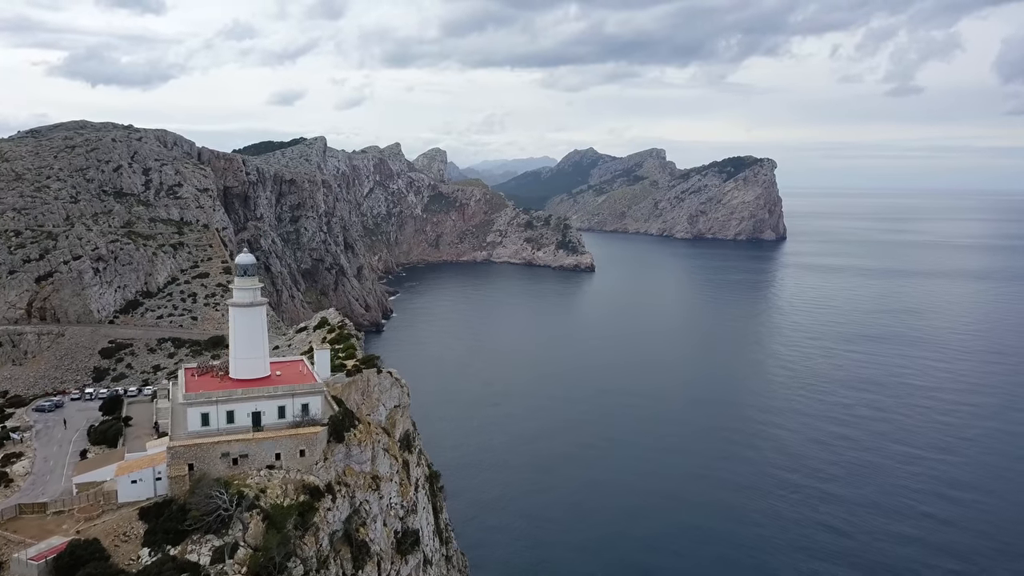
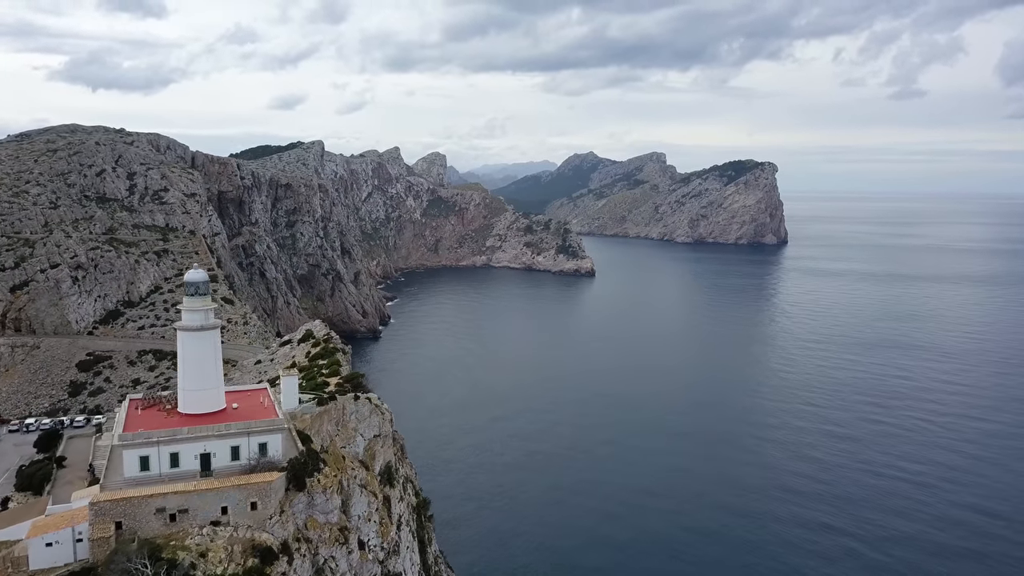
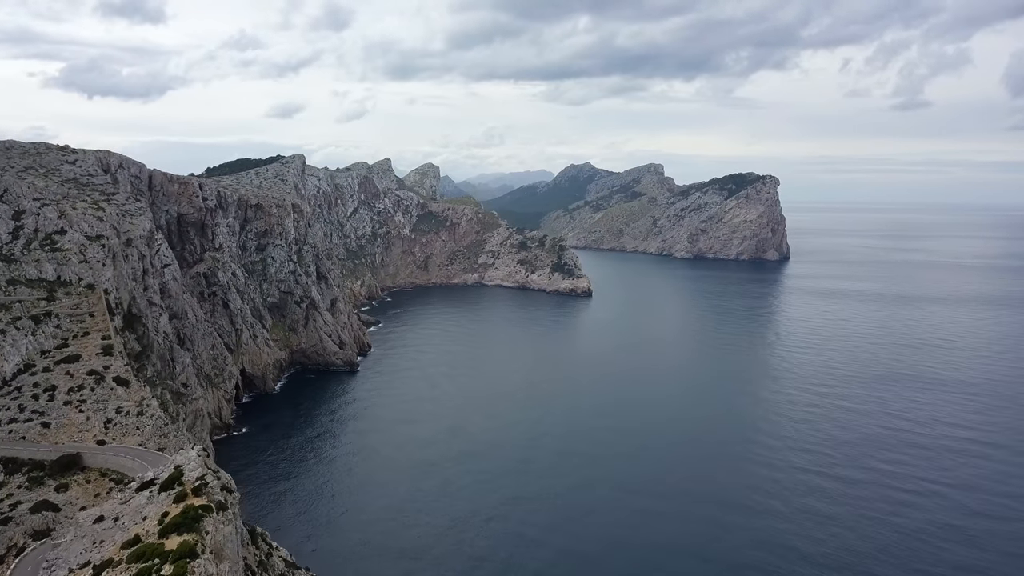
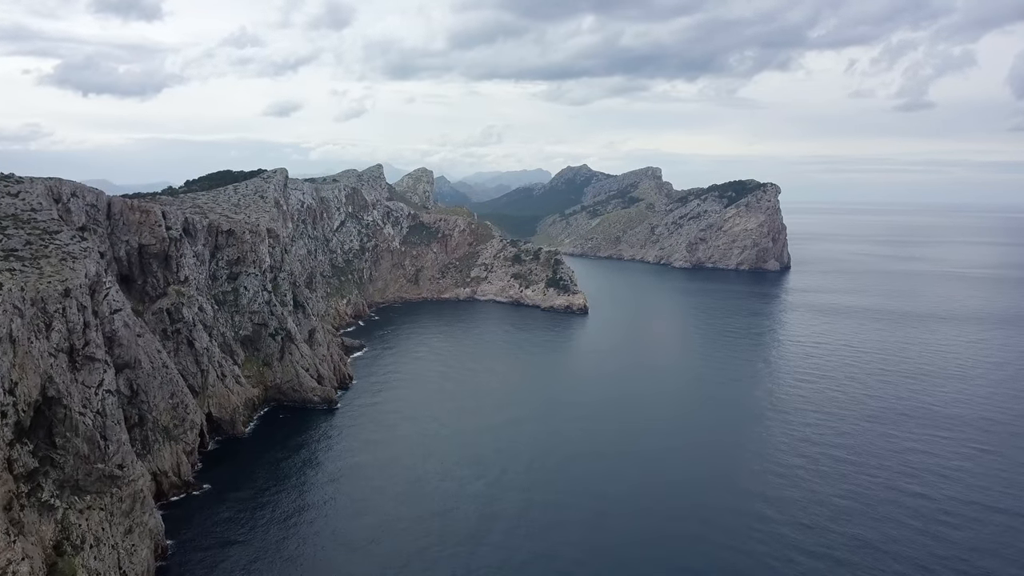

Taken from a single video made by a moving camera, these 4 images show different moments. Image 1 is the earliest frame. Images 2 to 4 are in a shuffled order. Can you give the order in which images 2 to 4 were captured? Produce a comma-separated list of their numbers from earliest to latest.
2, 3, 4
